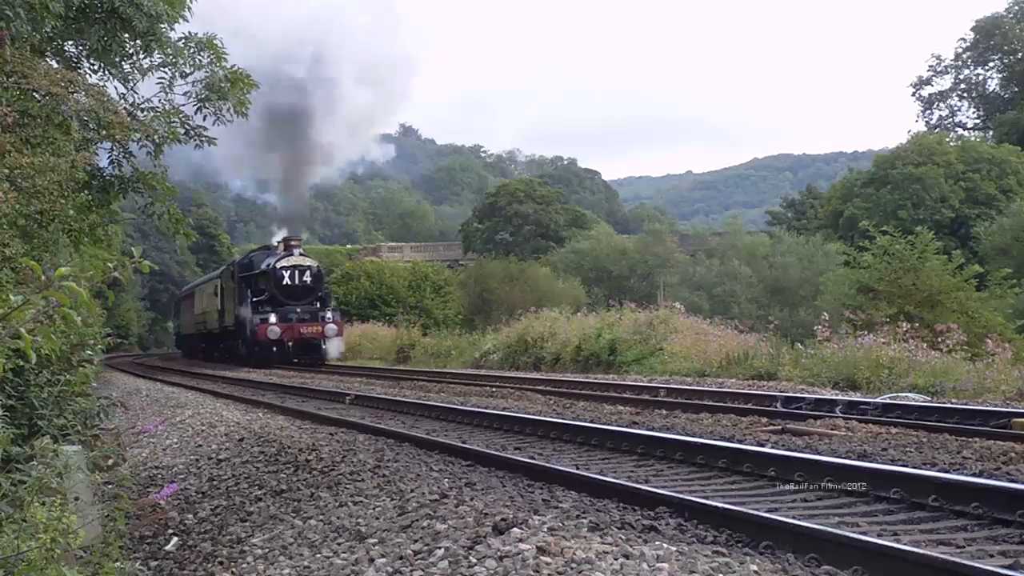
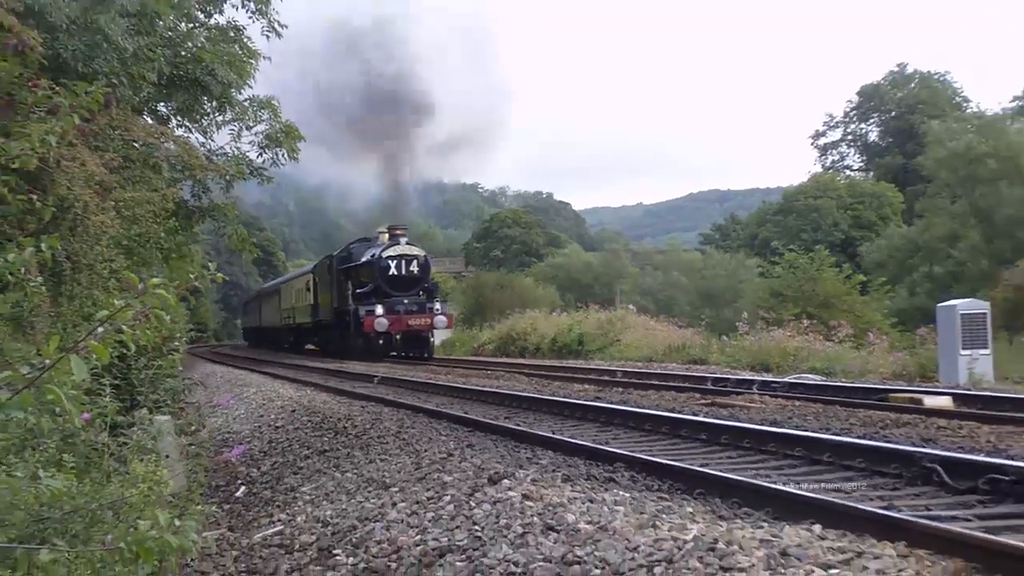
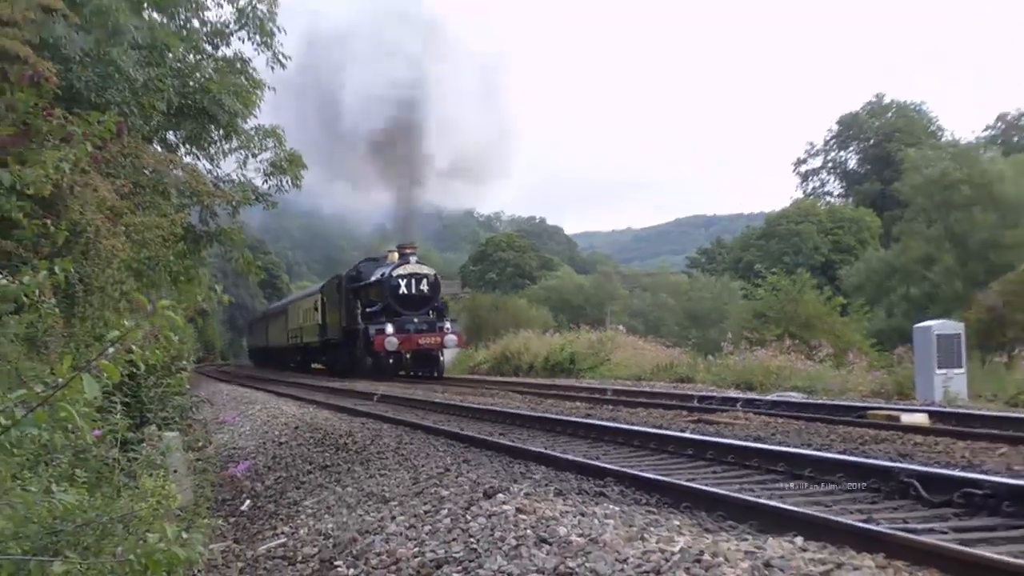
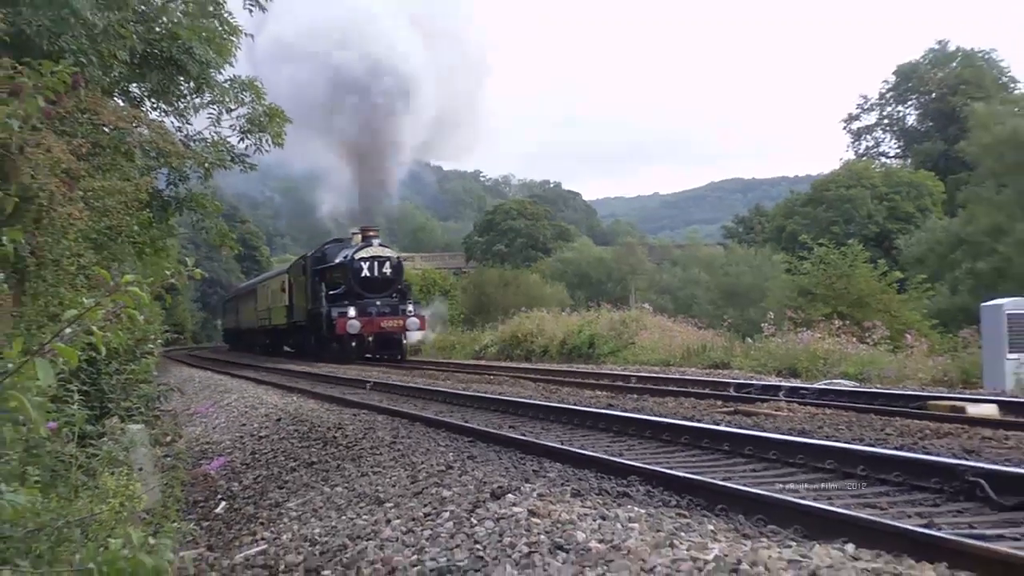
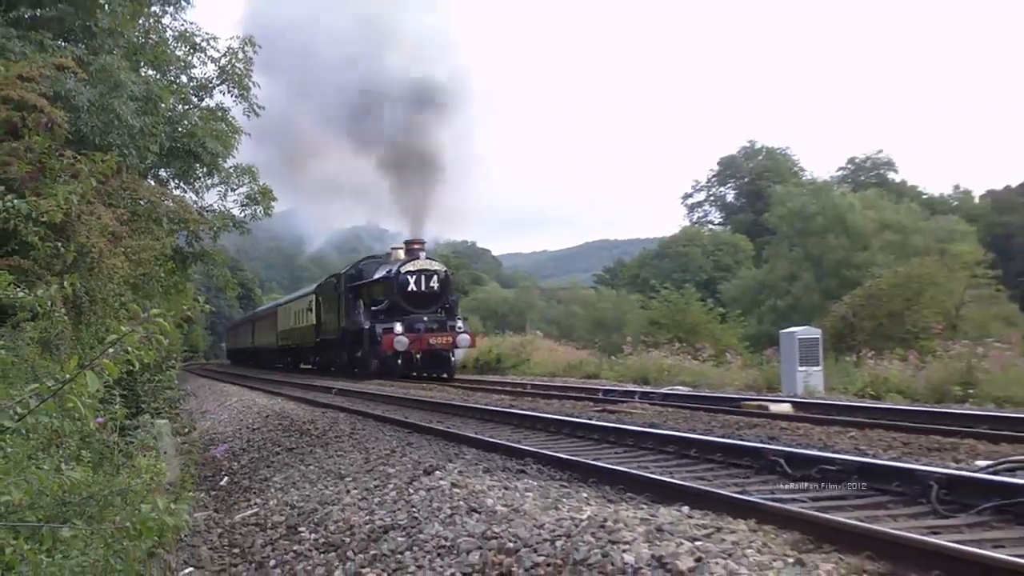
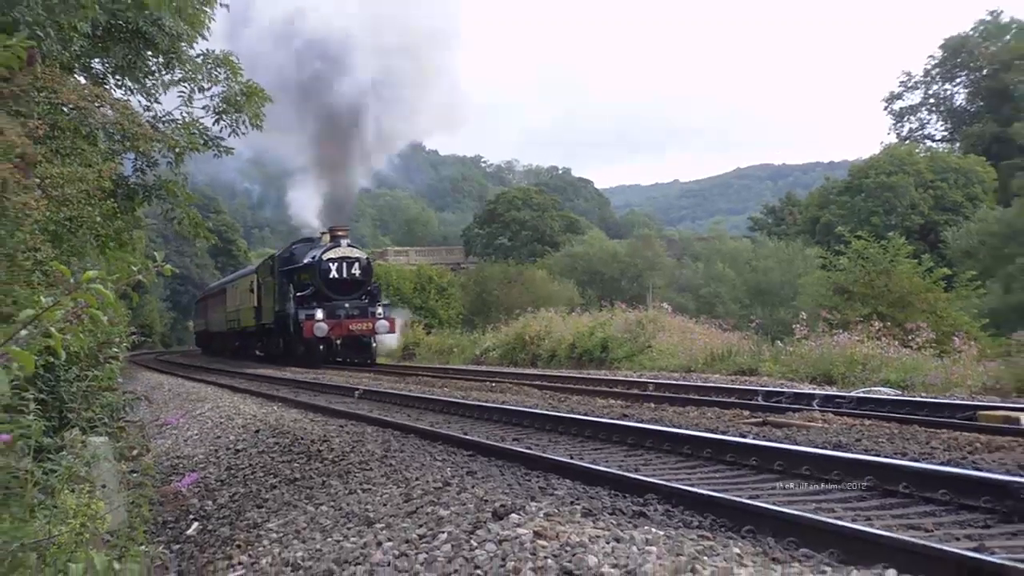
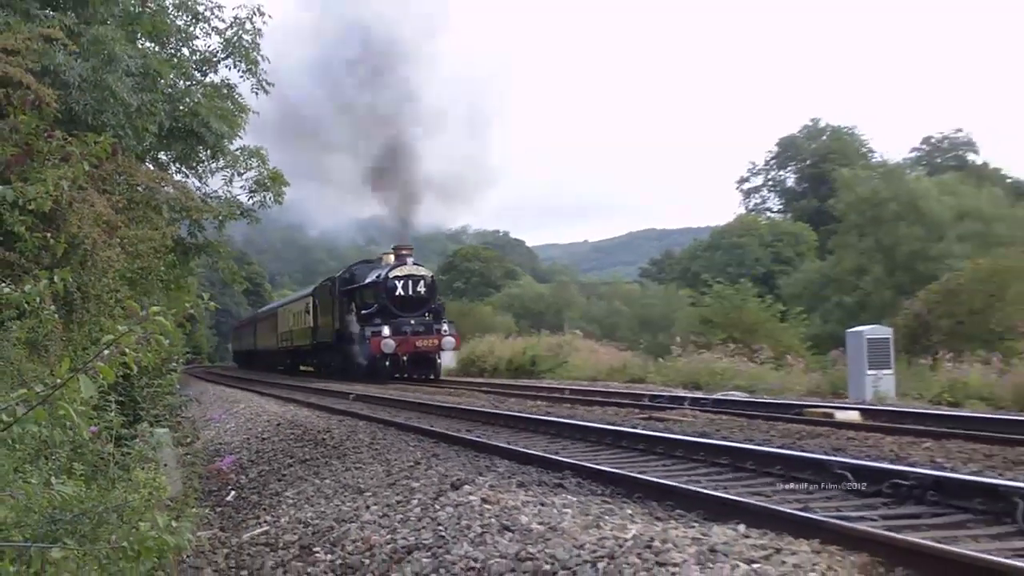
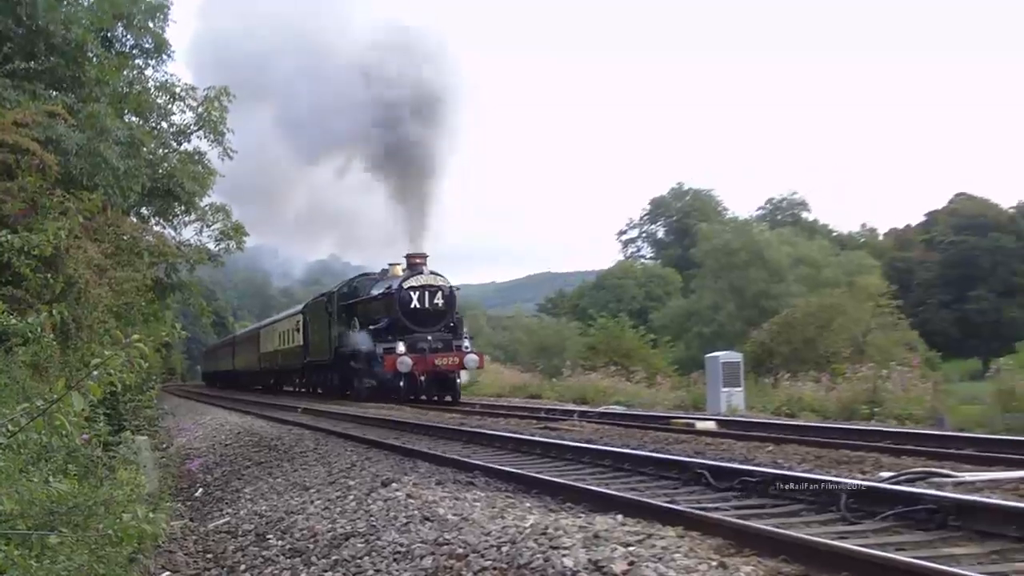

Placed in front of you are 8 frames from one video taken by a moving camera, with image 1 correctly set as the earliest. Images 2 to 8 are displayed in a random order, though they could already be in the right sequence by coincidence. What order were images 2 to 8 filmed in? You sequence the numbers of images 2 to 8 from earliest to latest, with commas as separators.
6, 4, 2, 3, 7, 5, 8
